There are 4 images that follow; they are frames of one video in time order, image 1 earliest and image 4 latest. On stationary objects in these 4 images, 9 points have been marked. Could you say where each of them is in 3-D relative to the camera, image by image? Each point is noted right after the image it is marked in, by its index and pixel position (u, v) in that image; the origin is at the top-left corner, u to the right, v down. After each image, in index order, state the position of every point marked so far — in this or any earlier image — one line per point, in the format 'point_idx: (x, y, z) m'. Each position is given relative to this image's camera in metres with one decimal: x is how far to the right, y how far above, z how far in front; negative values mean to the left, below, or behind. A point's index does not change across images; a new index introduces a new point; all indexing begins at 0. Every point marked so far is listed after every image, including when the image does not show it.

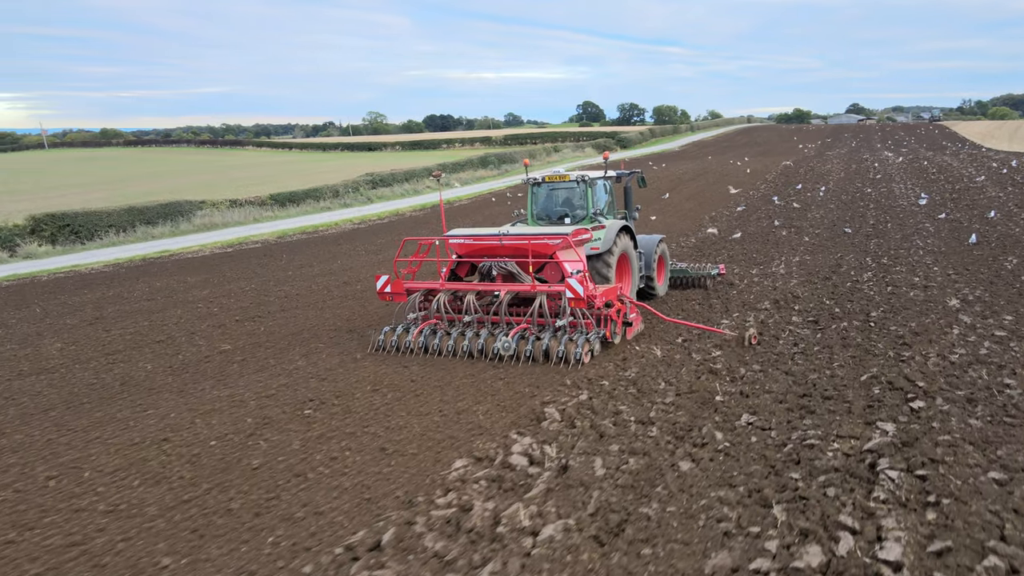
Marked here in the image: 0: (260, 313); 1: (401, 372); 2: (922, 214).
0: (-3.7, -0.4, +10.4) m
1: (-1.0, -0.8, +6.7) m
2: (+11.3, +2.1, +19.5) m
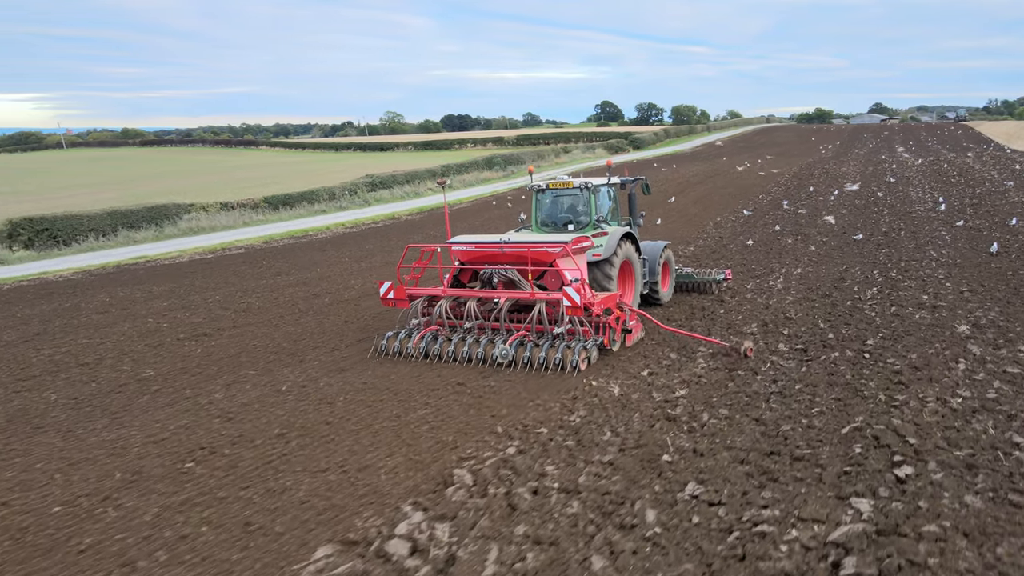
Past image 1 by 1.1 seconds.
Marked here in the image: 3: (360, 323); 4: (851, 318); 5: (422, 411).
0: (-4.1, -0.6, +9.7) m
1: (-1.6, -1.0, +5.9) m
2: (+11.1, +1.8, +18.4) m
3: (-2.0, -0.5, +9.8) m
4: (+4.1, -0.4, +8.7) m
5: (-0.7, -1.0, +5.8) m
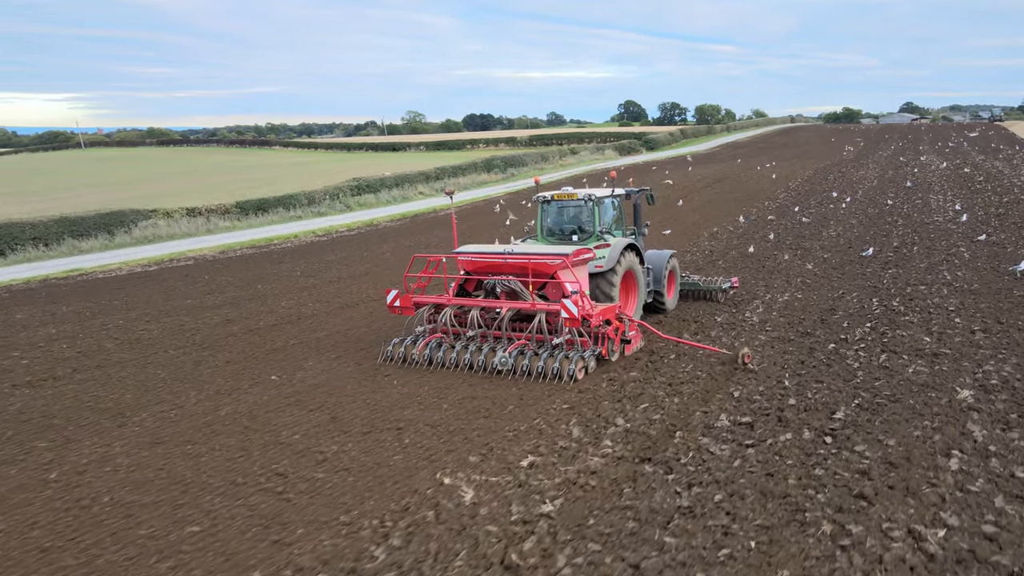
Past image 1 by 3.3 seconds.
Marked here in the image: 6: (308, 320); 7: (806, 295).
0: (-5.1, -1.0, +8.3) m
1: (-2.7, -1.4, +4.3) m
2: (+10.3, +1.3, +16.5) m
3: (-3.0, -0.9, +8.2) m
4: (+3.1, -0.8, +7.0) m
5: (-1.9, -1.4, +4.2) m
6: (-3.1, -0.5, +11.1) m
7: (+4.6, -0.1, +11.3) m
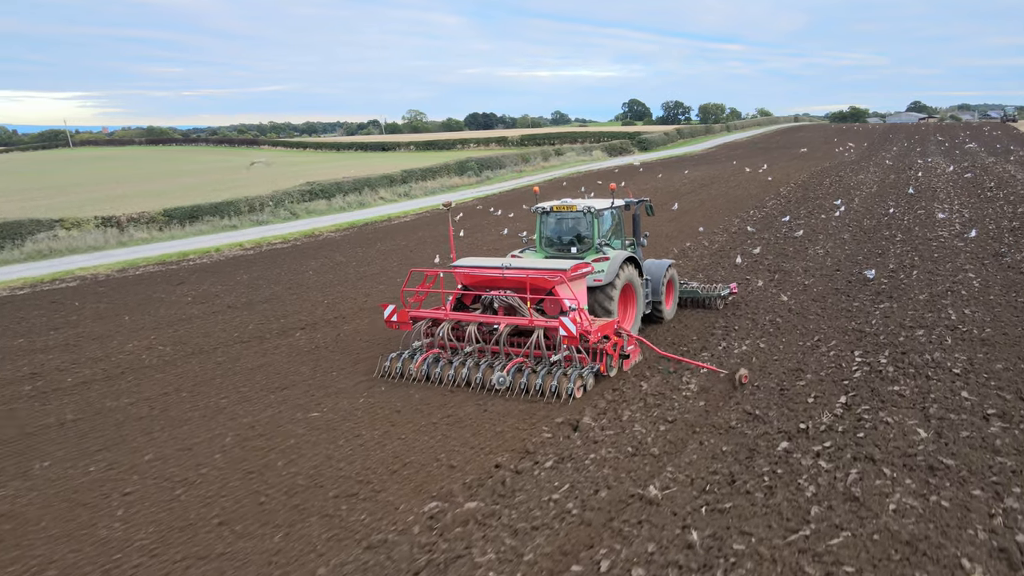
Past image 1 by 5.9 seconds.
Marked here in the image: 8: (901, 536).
0: (-6.6, -1.5, +5.9) m
1: (-4.2, -2.0, +1.9) m
2: (+8.9, +0.7, +14.0) m
3: (-4.5, -1.4, +5.9) m
4: (+1.6, -1.4, +4.6) m
5: (-3.4, -2.0, +1.8) m
6: (-4.5, -1.0, +8.8) m
7: (+3.2, -0.7, +8.8) m
8: (+2.3, -1.4, +4.1) m
